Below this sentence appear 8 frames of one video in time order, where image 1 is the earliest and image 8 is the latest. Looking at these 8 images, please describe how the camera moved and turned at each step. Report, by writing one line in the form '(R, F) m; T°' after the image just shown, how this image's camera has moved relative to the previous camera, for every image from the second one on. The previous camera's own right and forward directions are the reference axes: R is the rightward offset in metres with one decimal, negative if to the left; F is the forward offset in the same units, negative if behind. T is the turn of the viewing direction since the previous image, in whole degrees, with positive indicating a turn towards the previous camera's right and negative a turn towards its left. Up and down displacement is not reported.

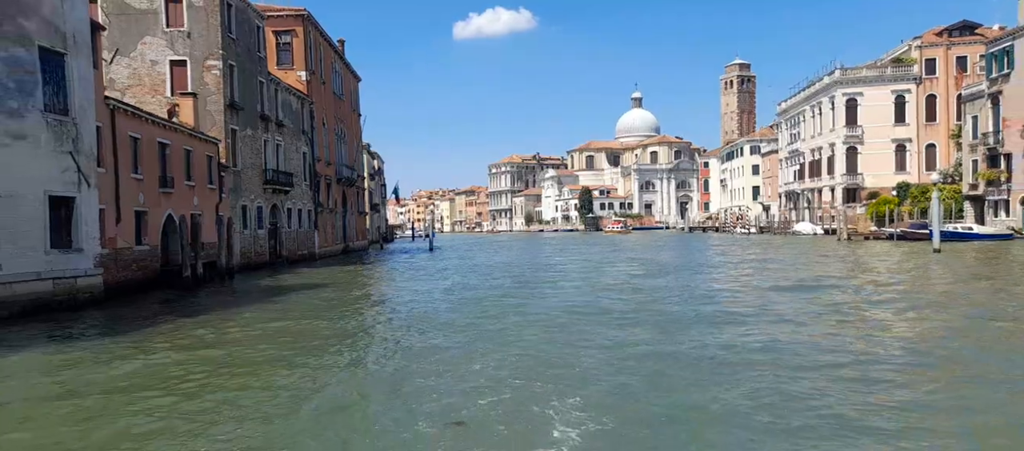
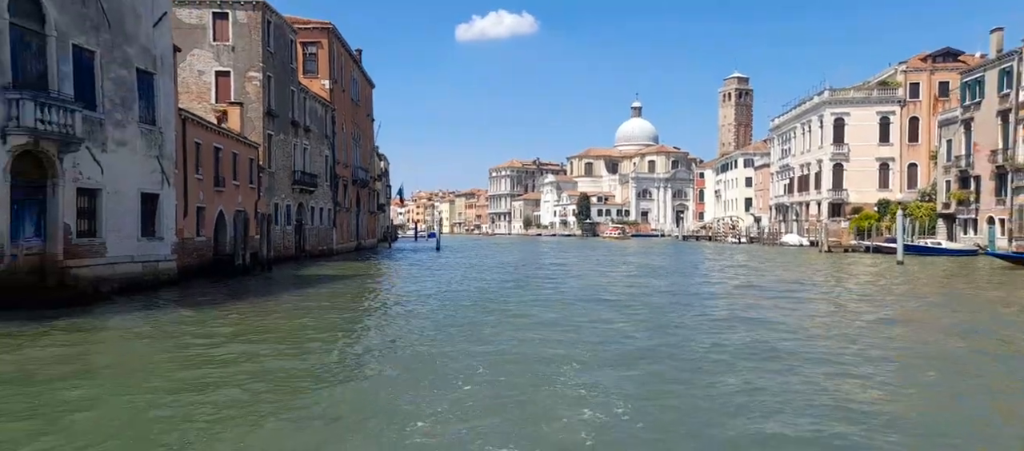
(-0.4, -3.3) m; 0°
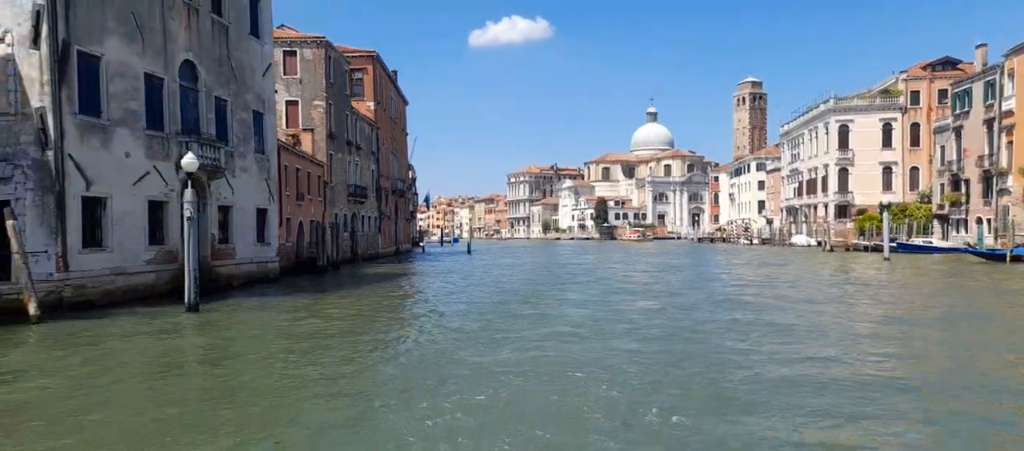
(-0.7, -4.8) m; -1°
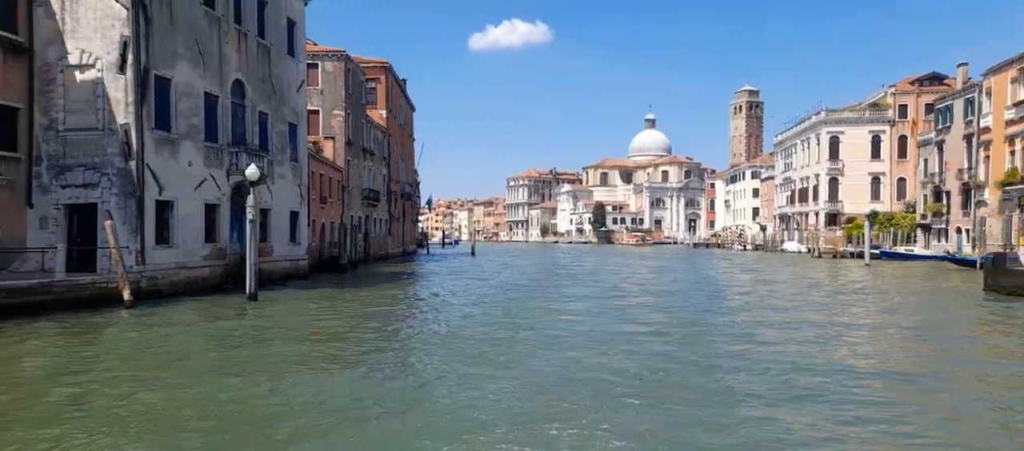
(-0.4, -2.6) m; 0°
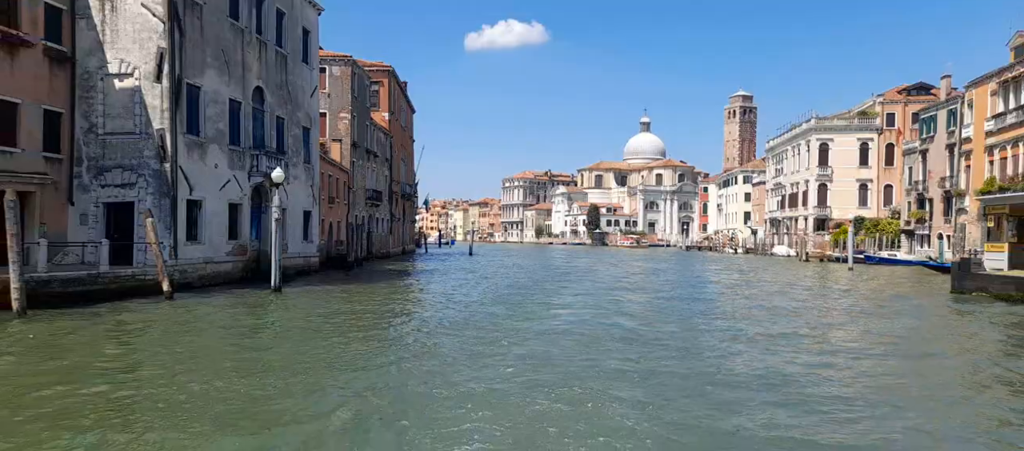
(-0.3, -1.6) m; 0°
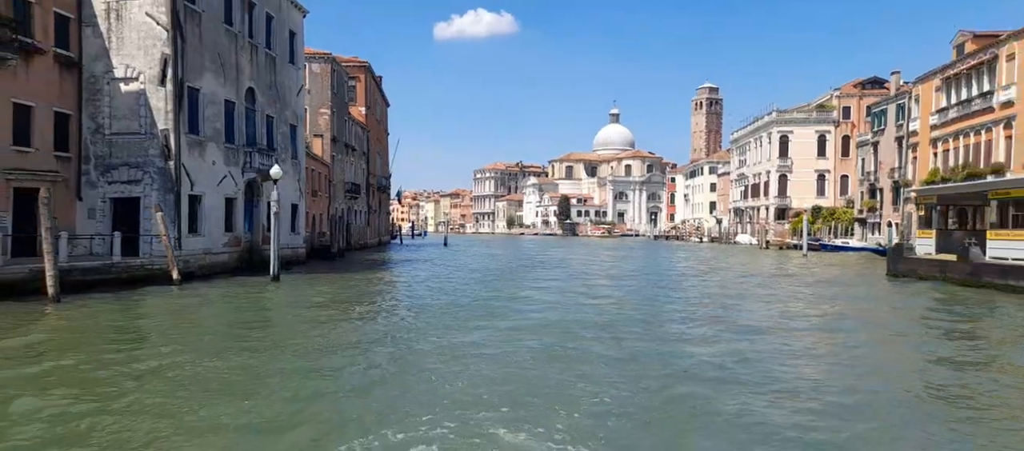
(-0.2, -1.8) m; +2°
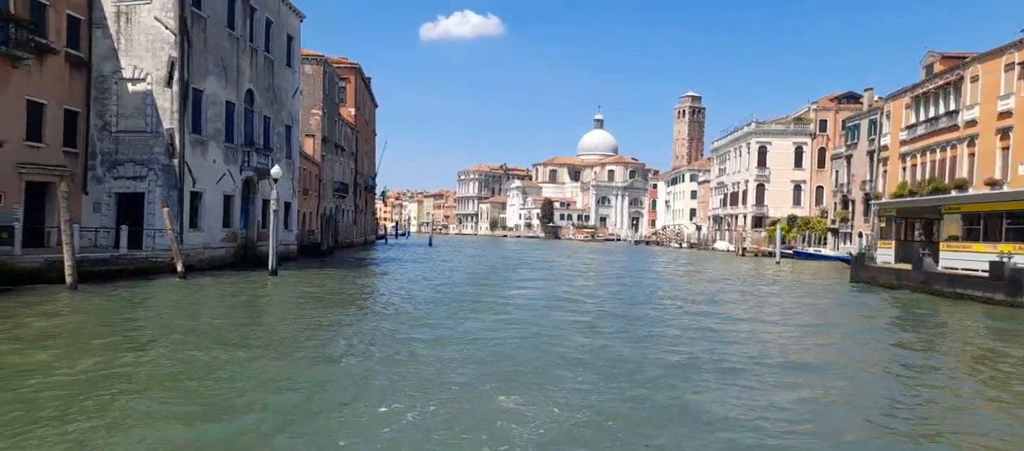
(-0.1, -1.2) m; +1°
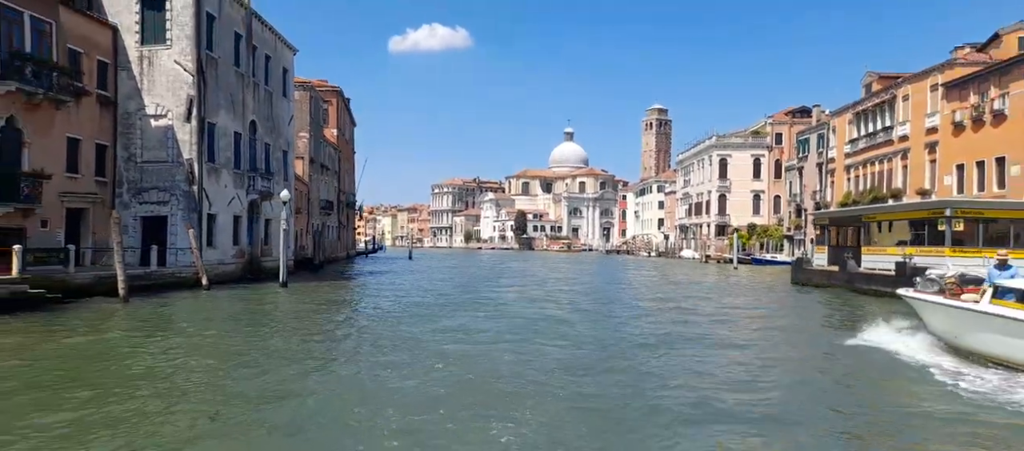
(-0.3, -3.1) m; +2°
